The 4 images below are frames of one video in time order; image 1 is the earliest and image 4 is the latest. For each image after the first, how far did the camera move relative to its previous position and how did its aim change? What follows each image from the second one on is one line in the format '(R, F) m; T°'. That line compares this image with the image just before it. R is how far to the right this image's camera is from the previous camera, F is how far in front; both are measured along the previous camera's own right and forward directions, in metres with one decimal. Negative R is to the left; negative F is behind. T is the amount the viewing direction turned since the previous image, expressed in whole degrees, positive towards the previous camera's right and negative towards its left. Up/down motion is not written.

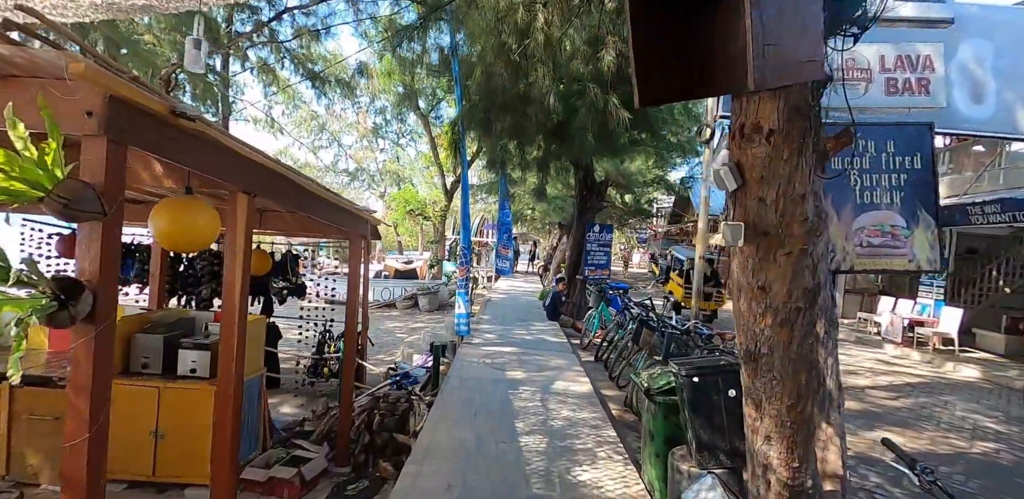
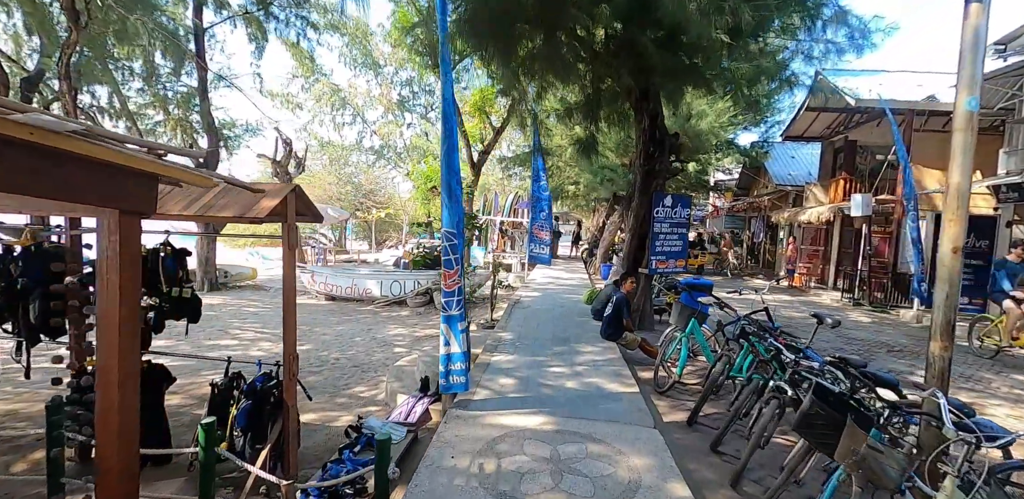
(+0.1, +3.1) m; -5°
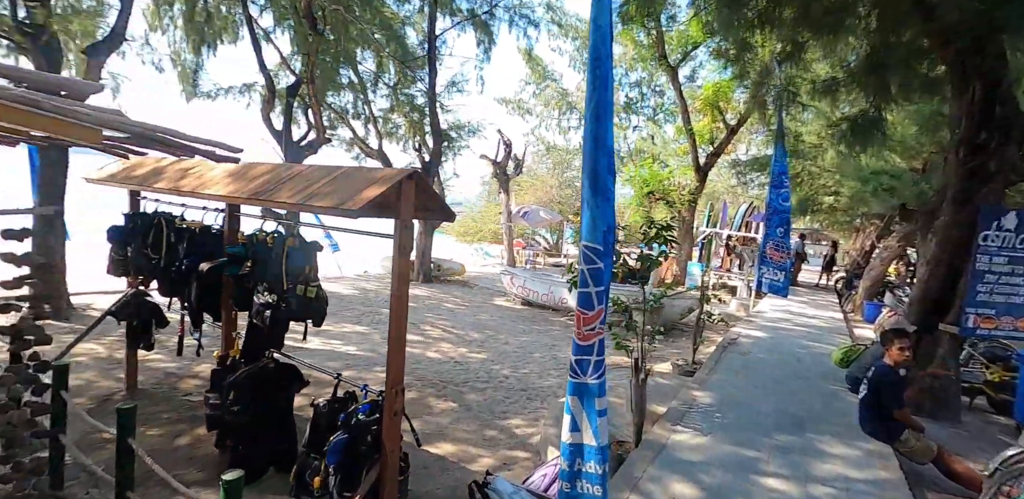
(+0.2, +1.5) m; -25°
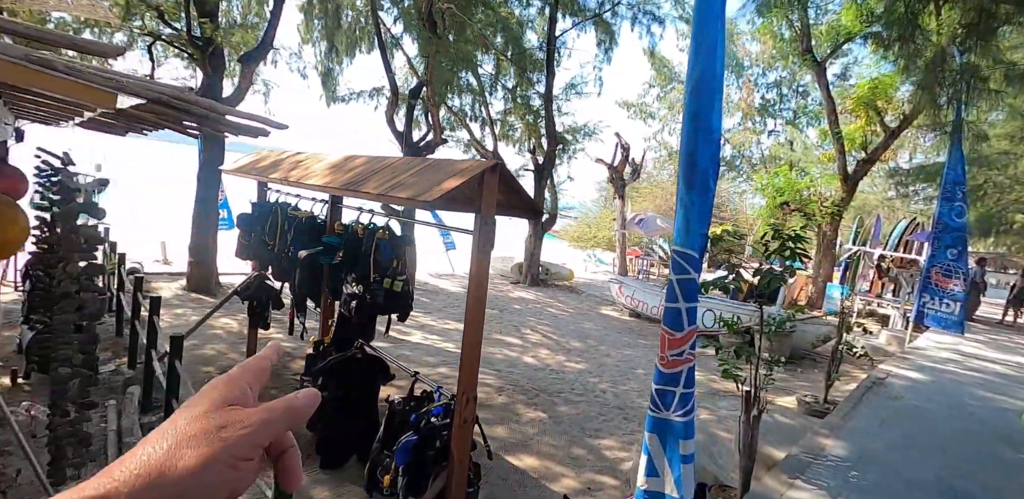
(+0.1, +0.3) m; -13°
